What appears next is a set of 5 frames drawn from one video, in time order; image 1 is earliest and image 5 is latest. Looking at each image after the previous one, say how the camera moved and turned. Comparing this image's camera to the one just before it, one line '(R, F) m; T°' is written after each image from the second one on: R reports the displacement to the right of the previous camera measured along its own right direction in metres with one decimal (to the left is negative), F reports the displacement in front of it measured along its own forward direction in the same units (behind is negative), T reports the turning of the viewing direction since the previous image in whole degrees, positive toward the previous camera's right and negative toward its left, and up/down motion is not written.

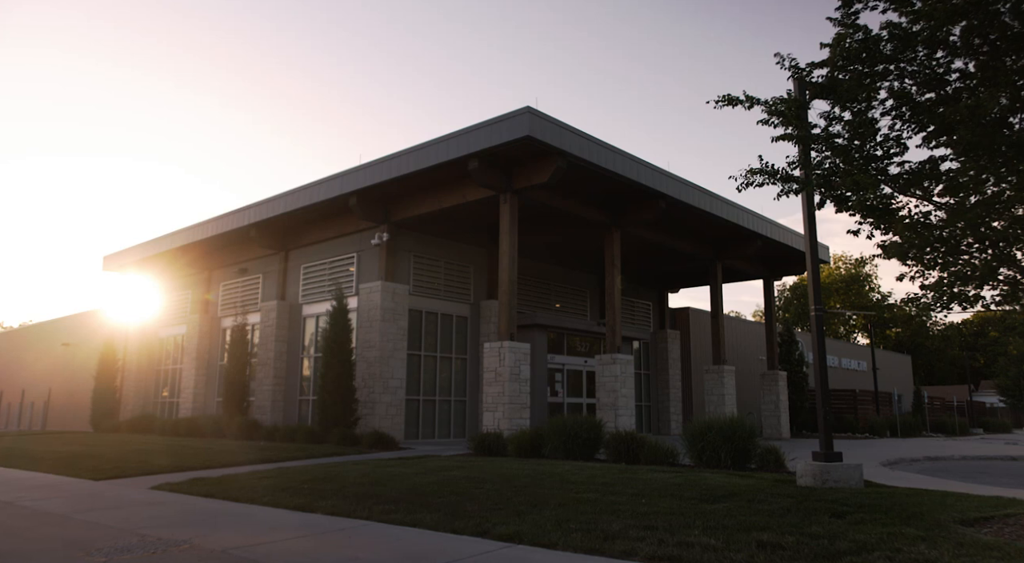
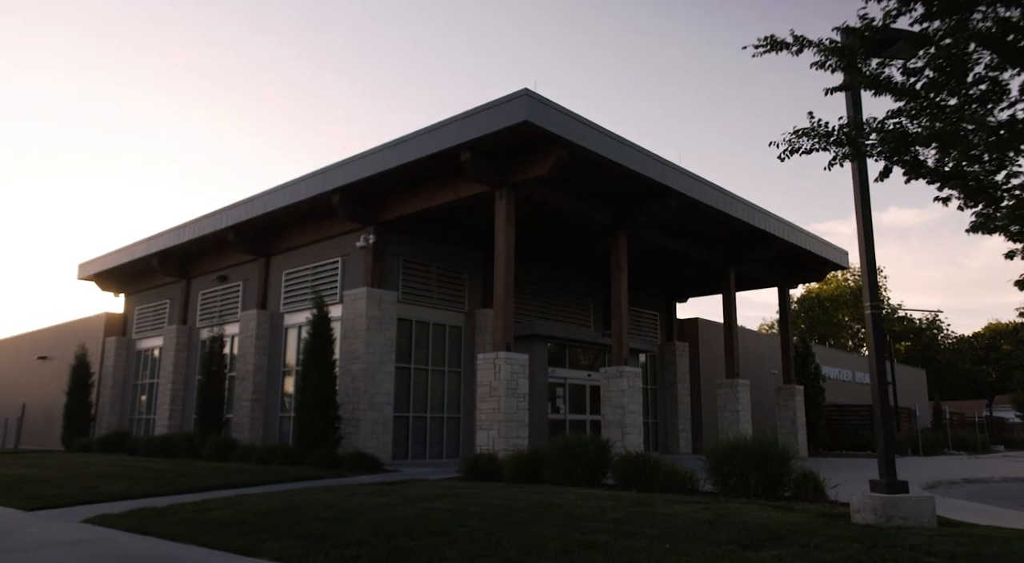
(+0.1, +1.5) m; 0°
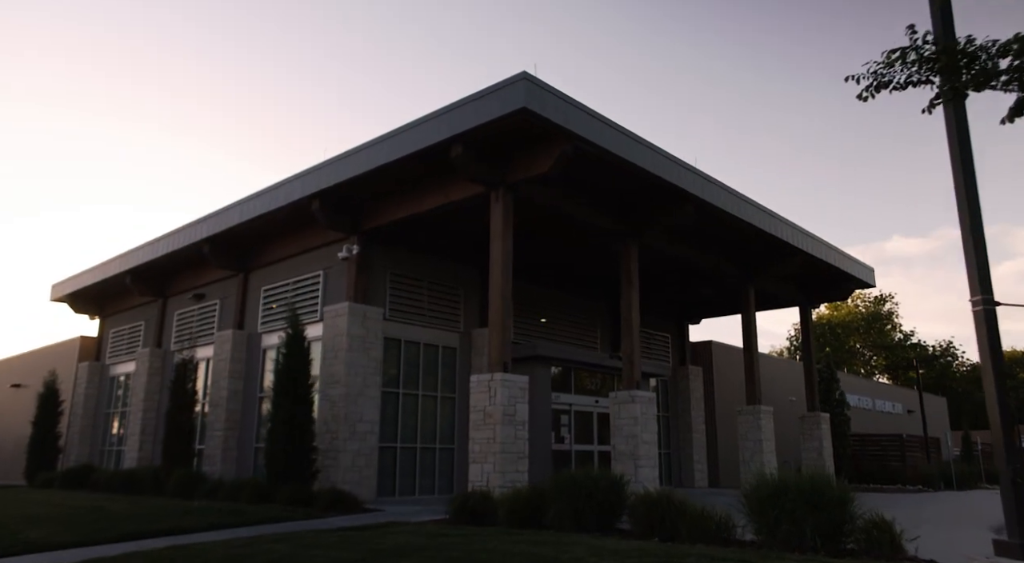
(+0.1, +1.7) m; 0°
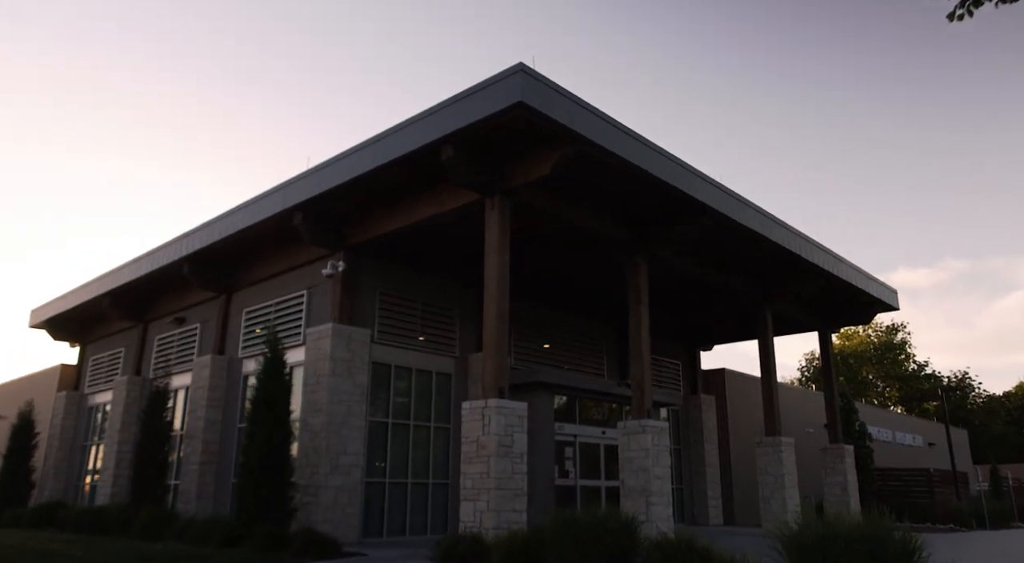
(+0.1, +1.2) m; 0°
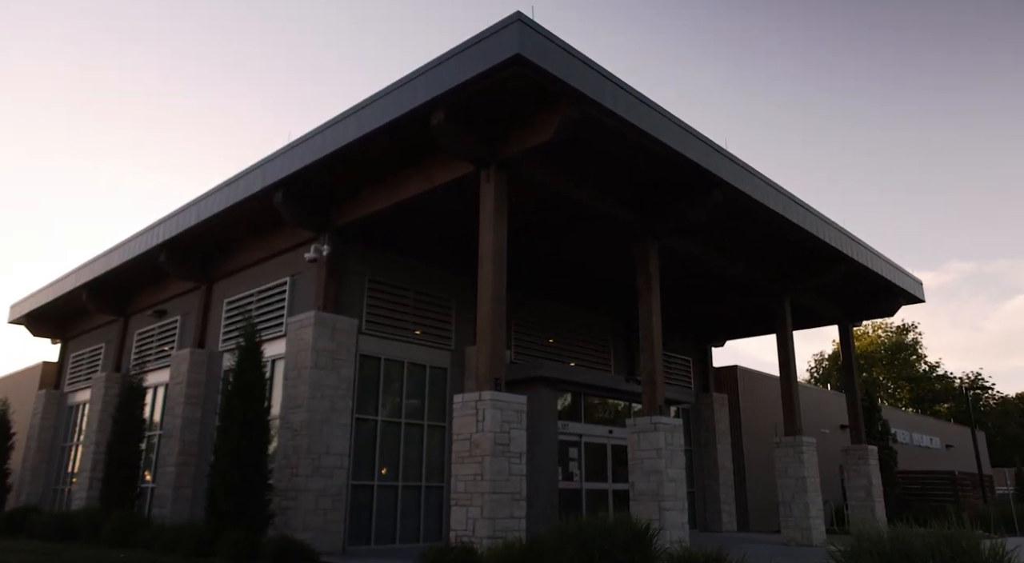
(+0.1, +1.2) m; 0°
